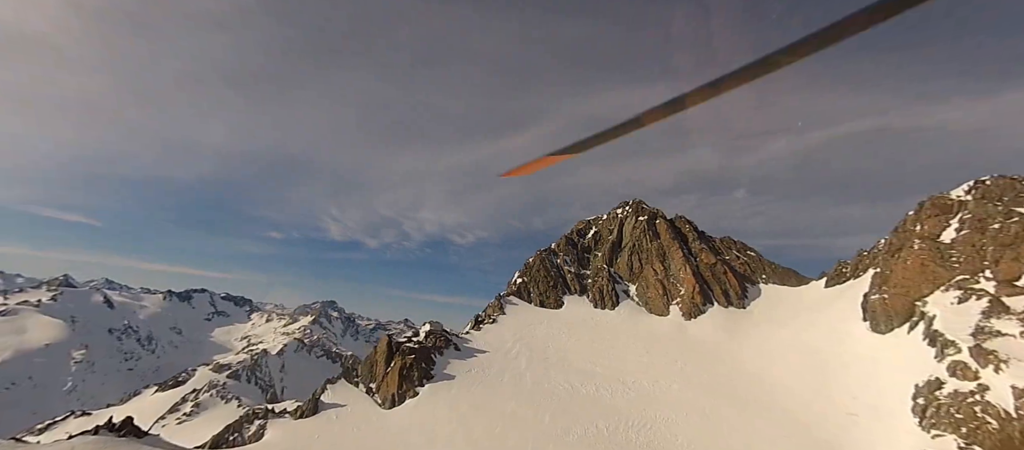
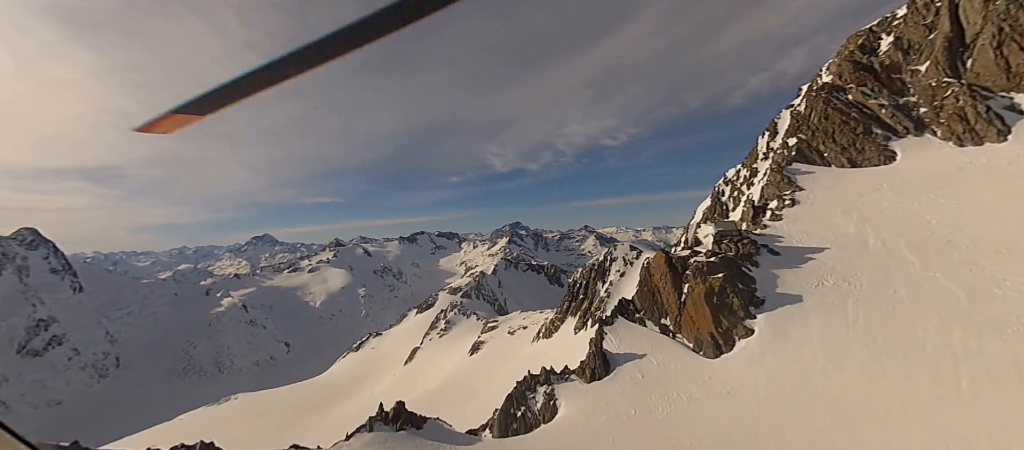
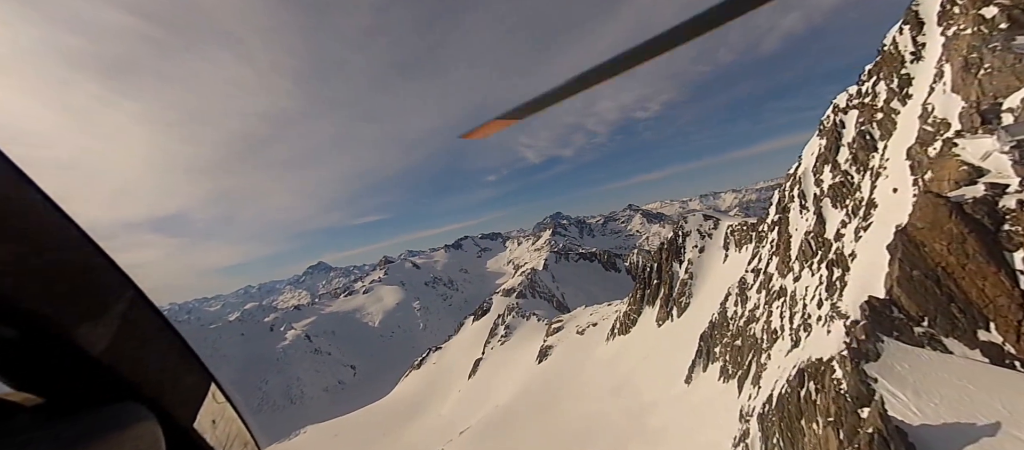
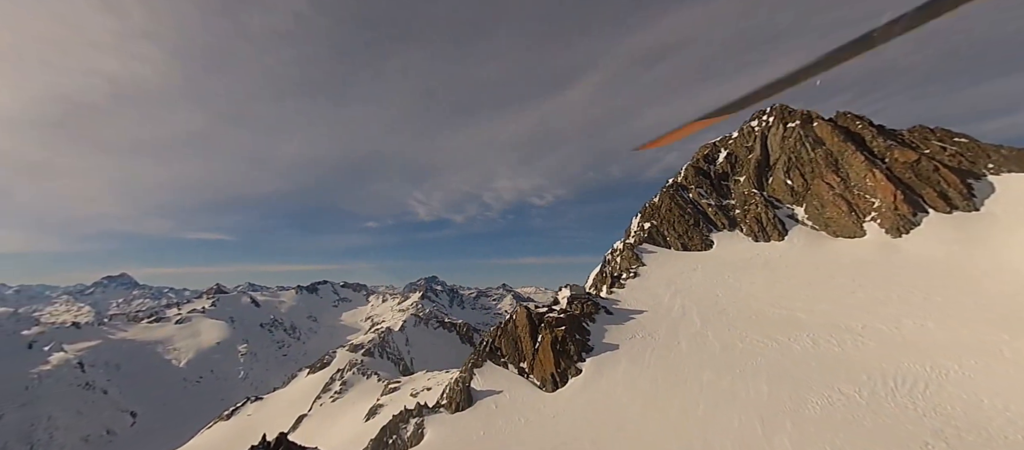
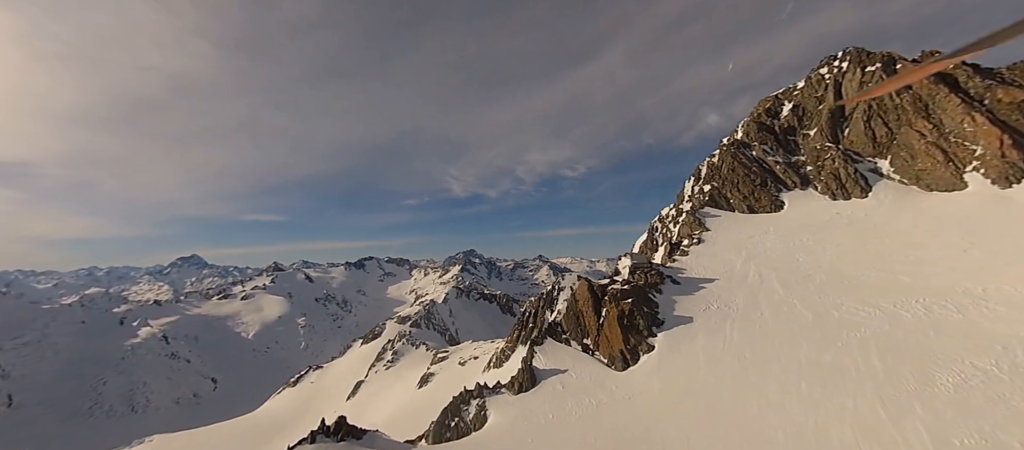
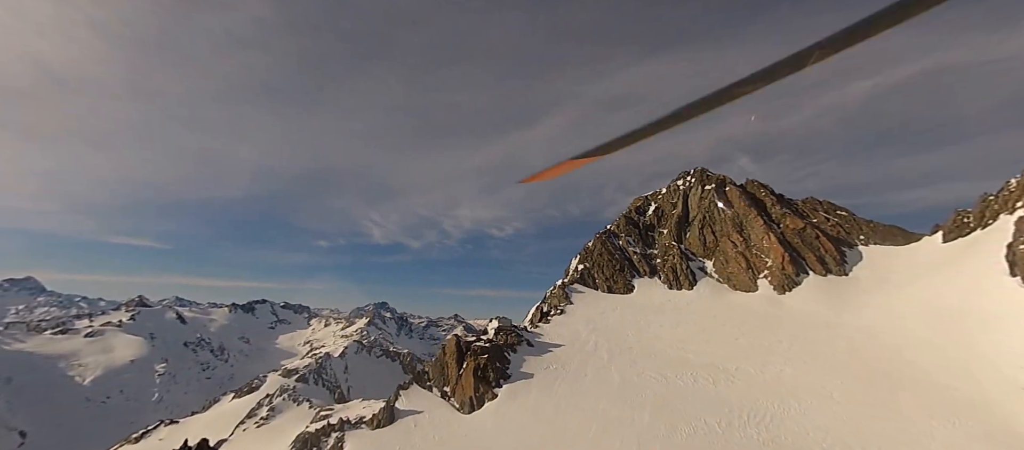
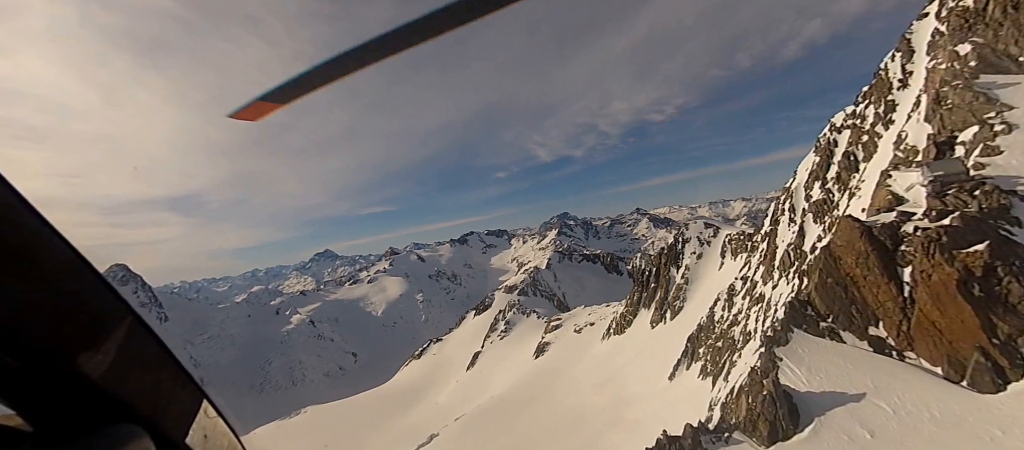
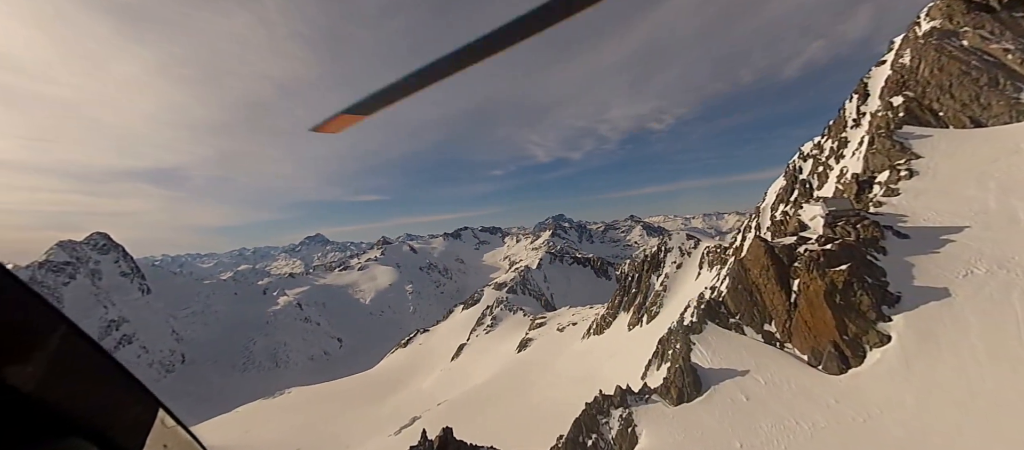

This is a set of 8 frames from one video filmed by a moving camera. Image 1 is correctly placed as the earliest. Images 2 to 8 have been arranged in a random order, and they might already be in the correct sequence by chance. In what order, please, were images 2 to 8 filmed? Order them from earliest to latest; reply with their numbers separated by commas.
6, 4, 5, 2, 8, 7, 3
